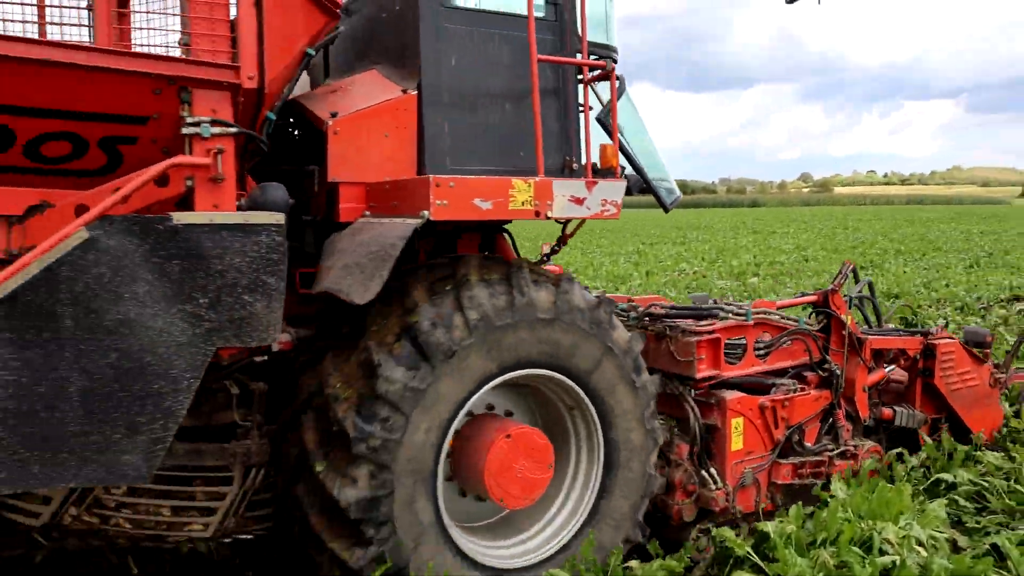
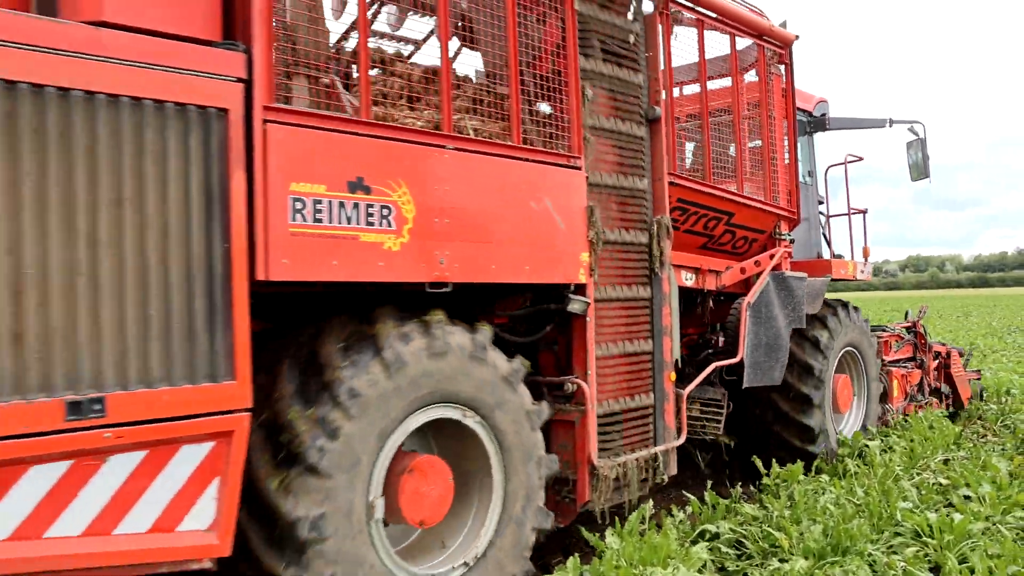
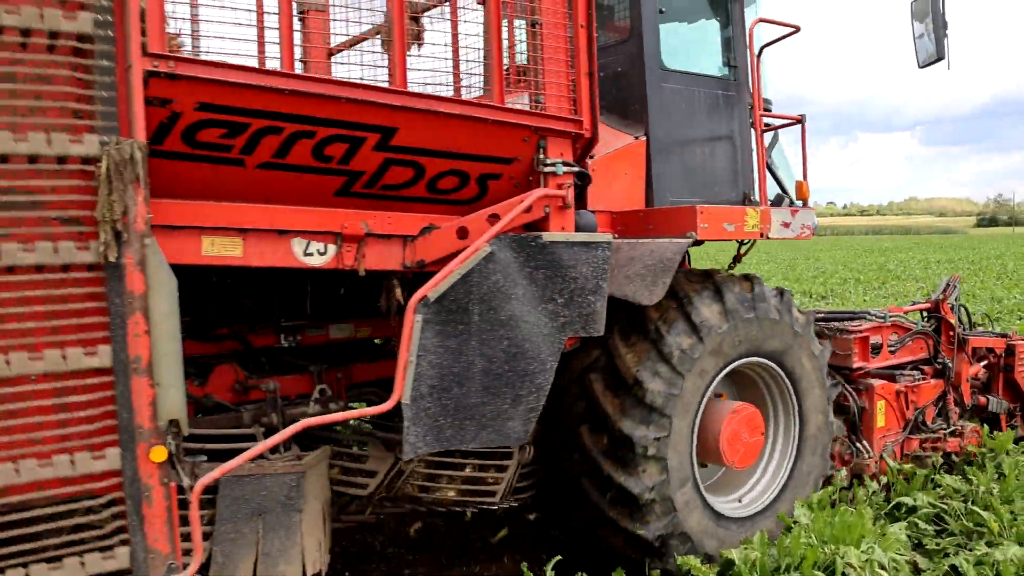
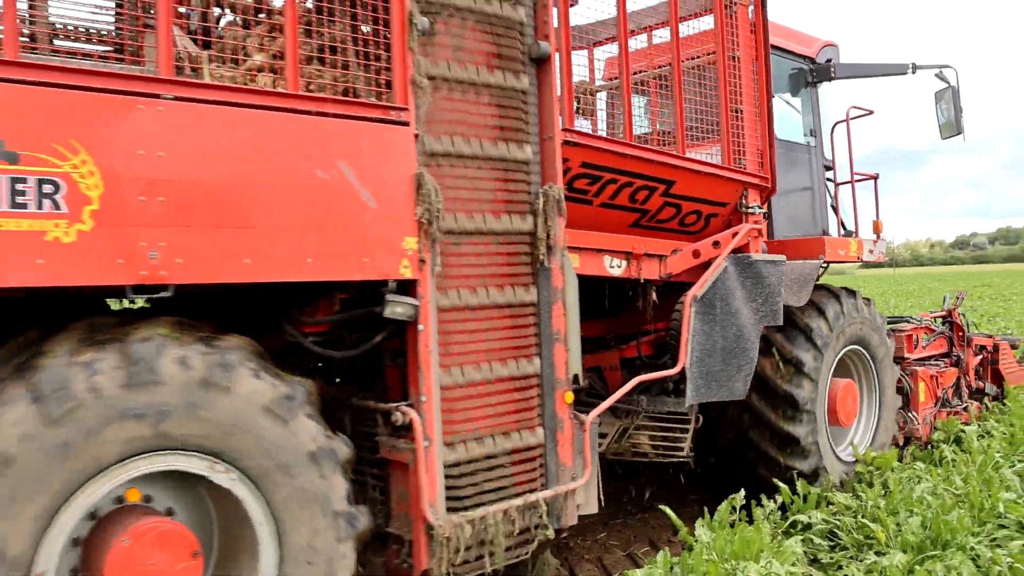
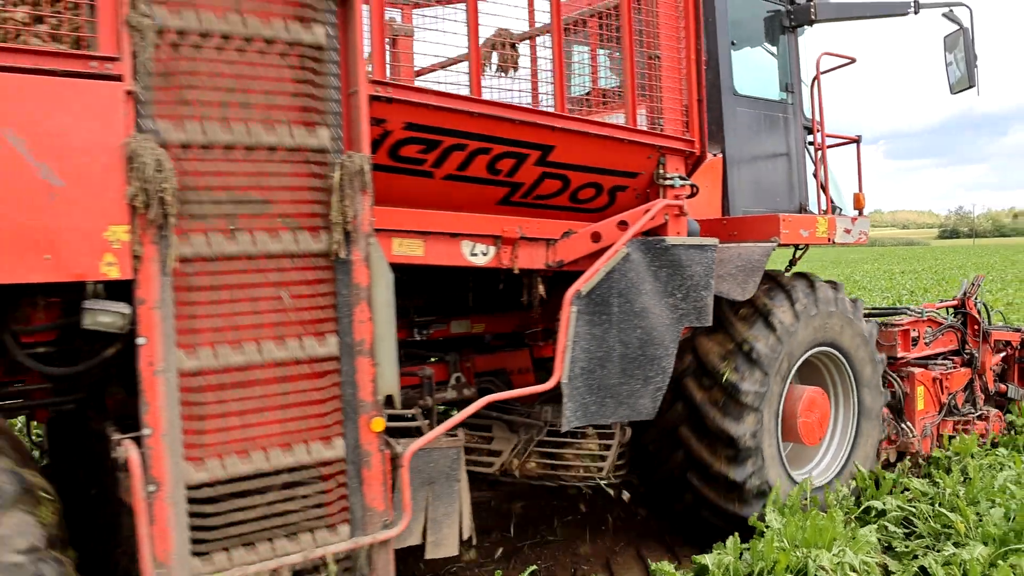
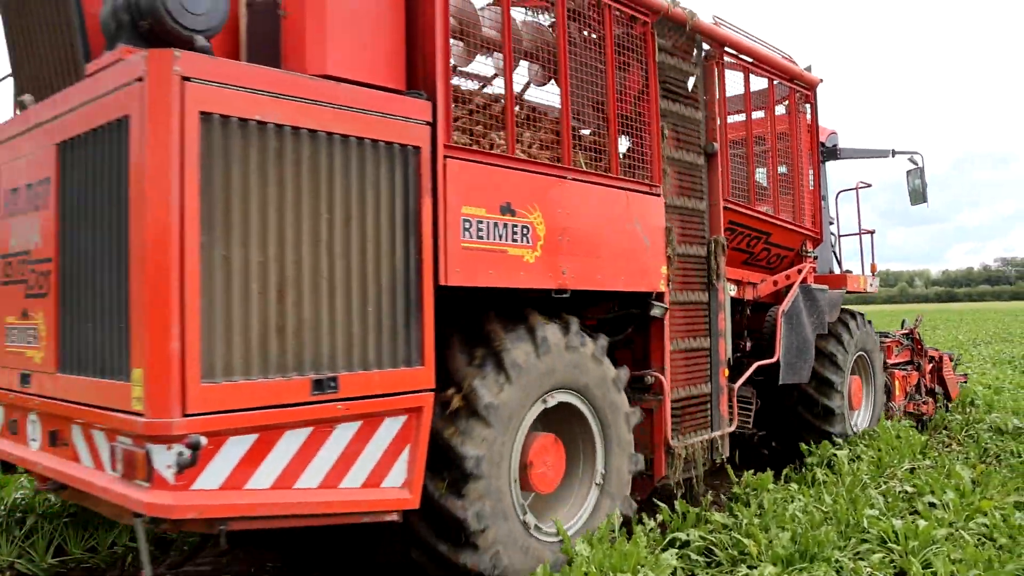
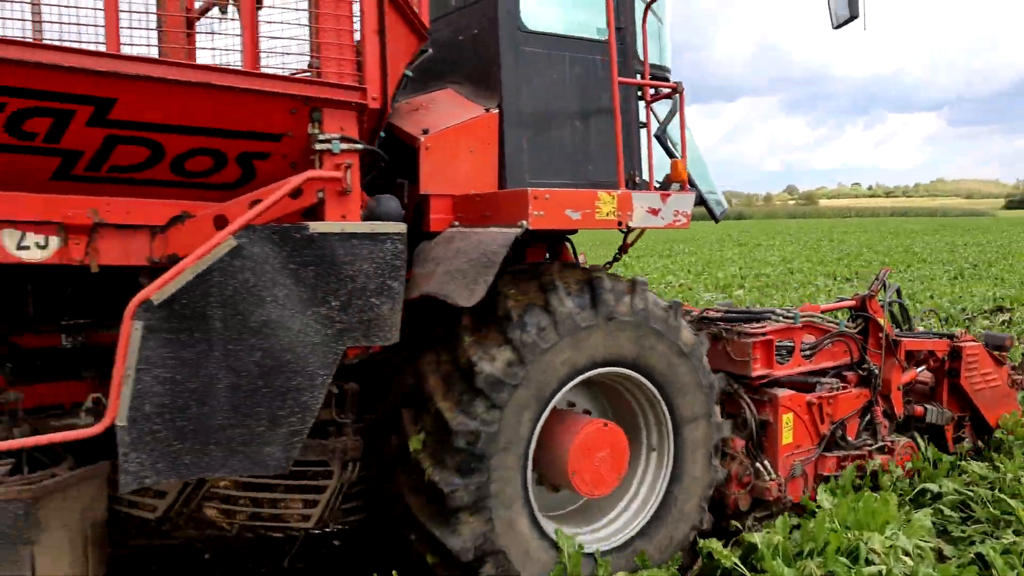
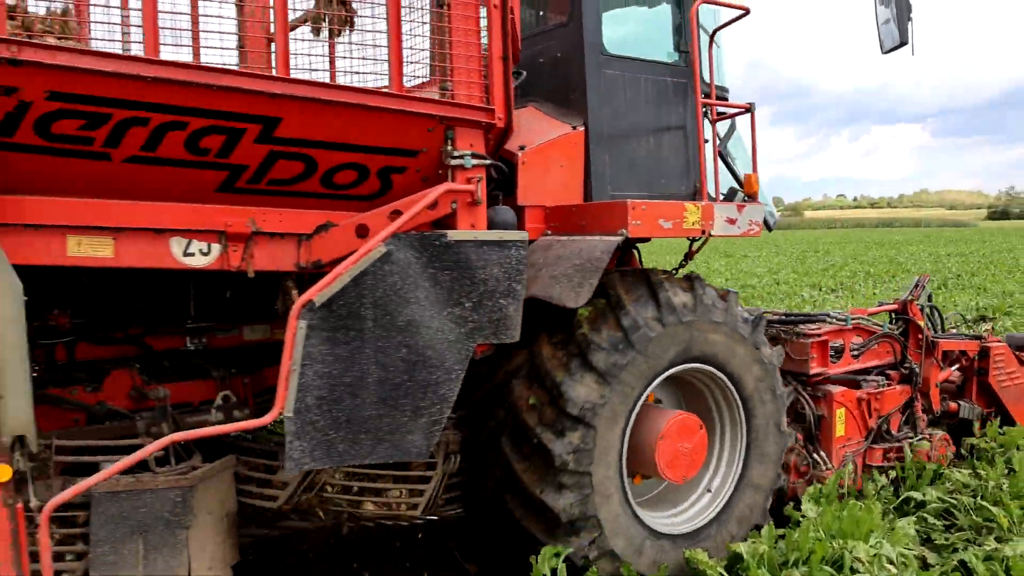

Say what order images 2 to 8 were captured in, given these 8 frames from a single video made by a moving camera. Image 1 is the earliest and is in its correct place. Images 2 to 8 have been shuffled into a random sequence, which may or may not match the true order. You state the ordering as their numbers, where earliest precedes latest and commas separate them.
7, 8, 3, 5, 4, 2, 6
